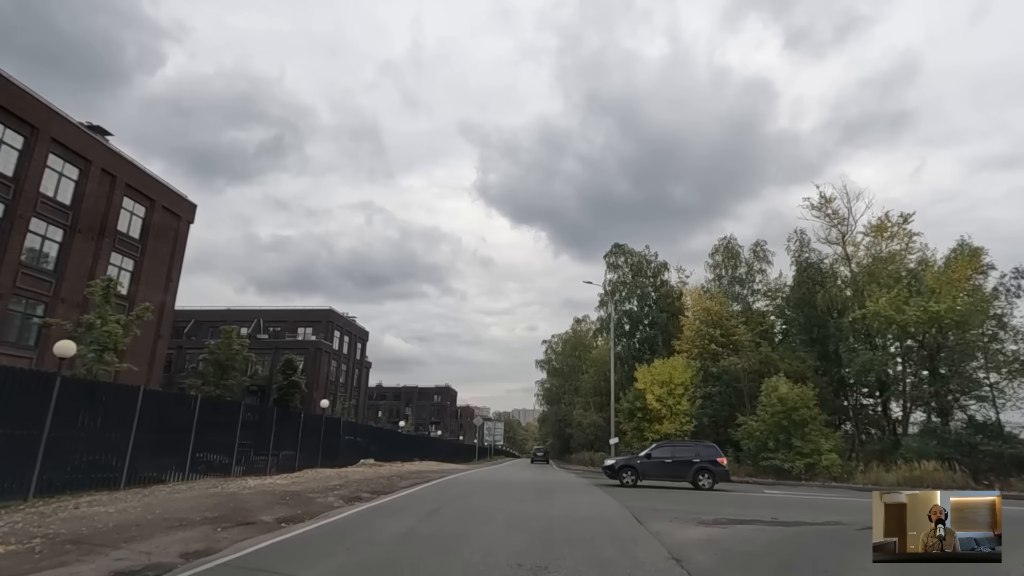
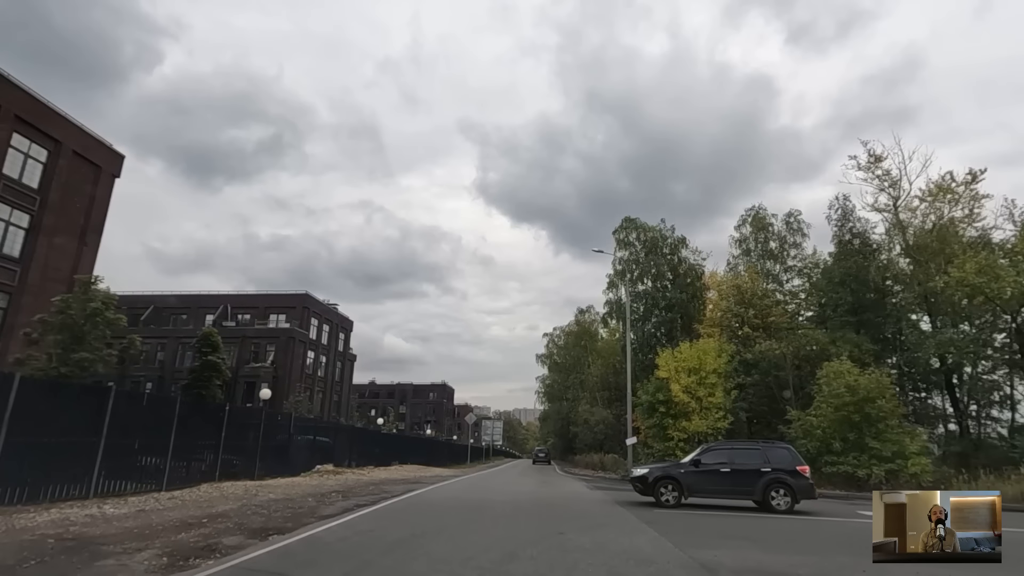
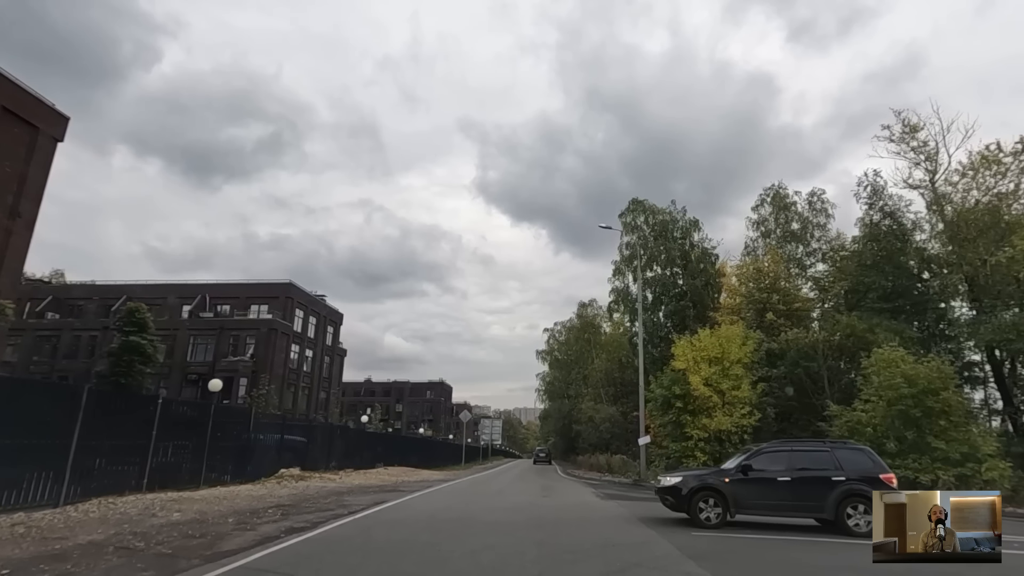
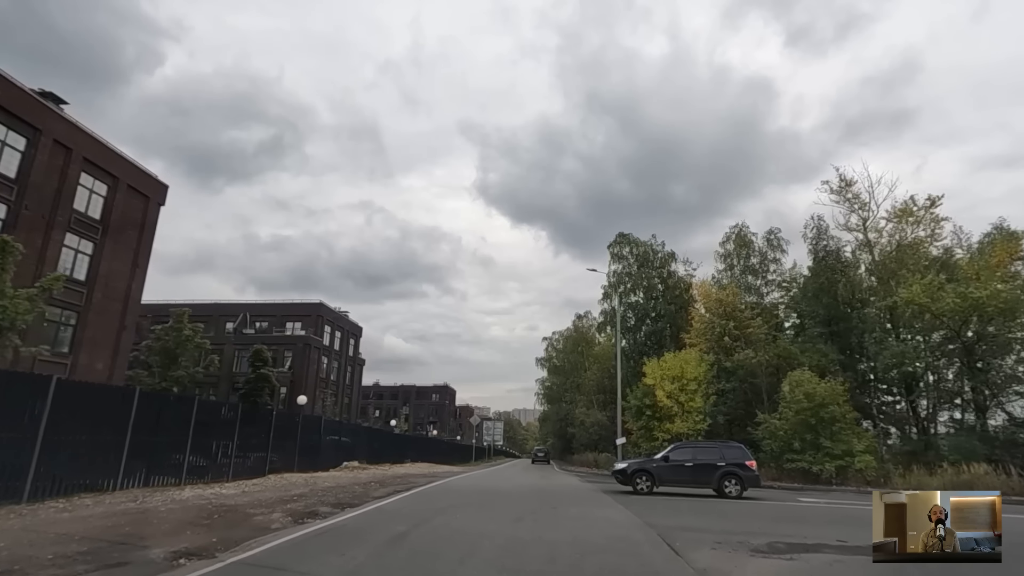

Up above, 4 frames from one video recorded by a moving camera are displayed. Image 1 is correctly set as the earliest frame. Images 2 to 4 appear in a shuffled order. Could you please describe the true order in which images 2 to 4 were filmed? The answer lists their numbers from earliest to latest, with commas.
4, 2, 3
